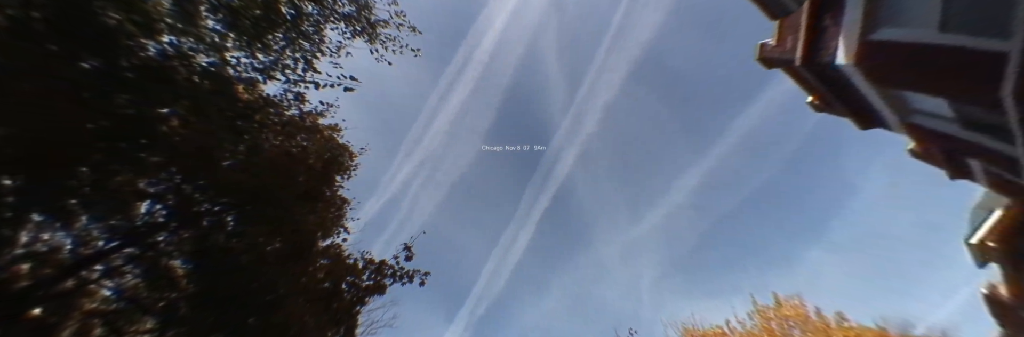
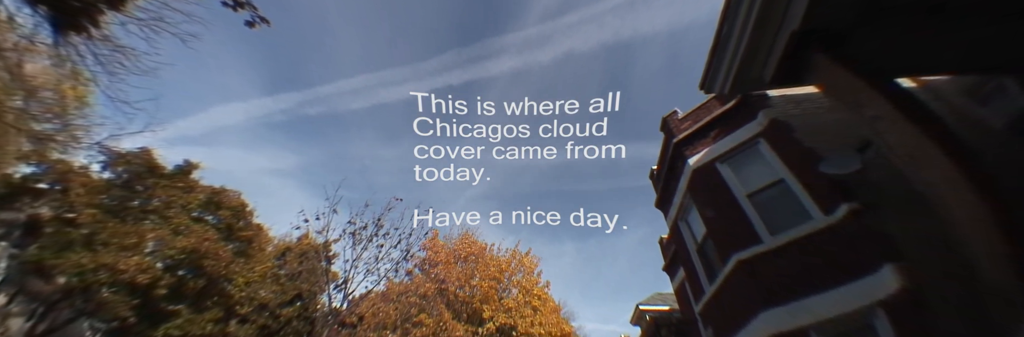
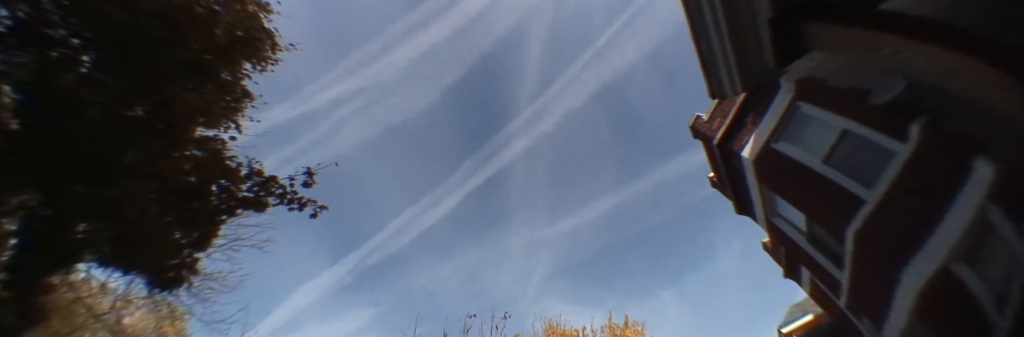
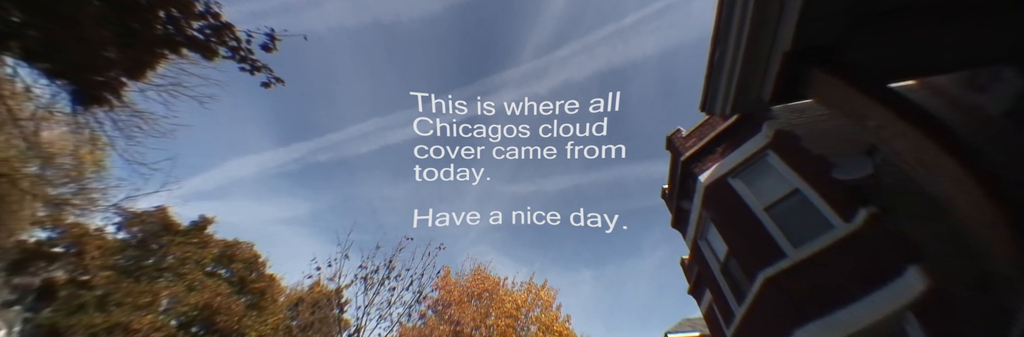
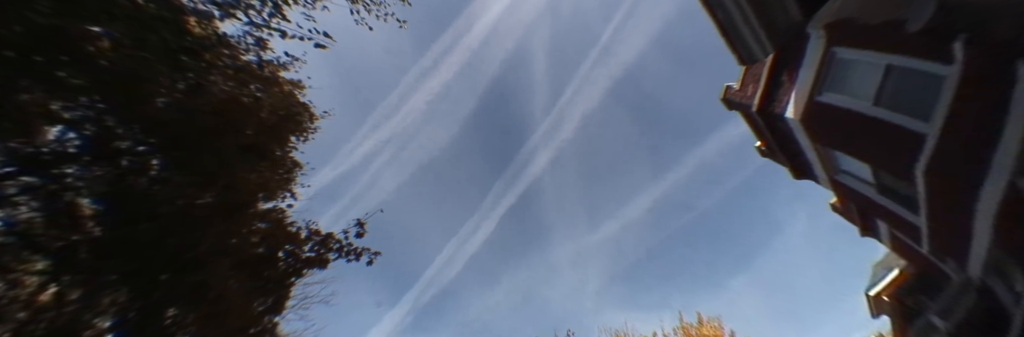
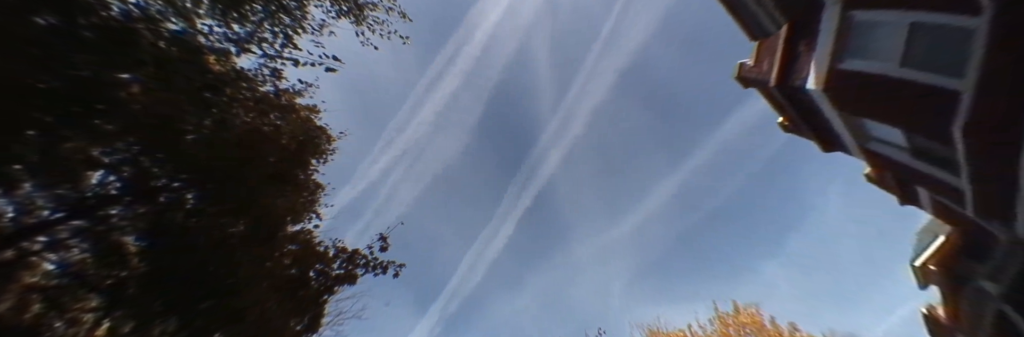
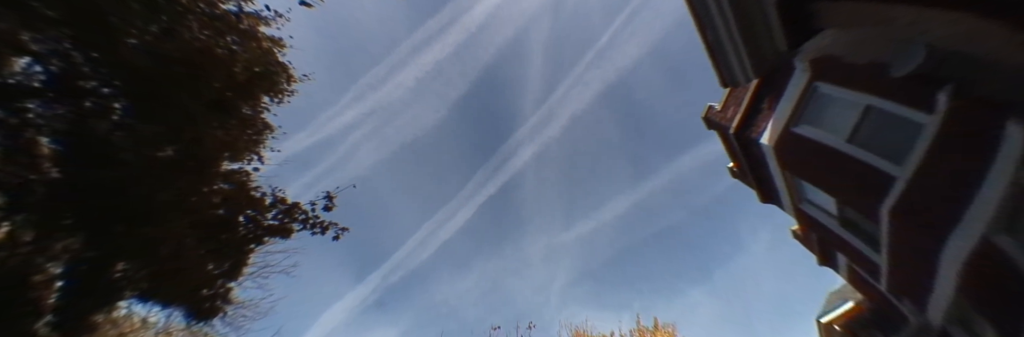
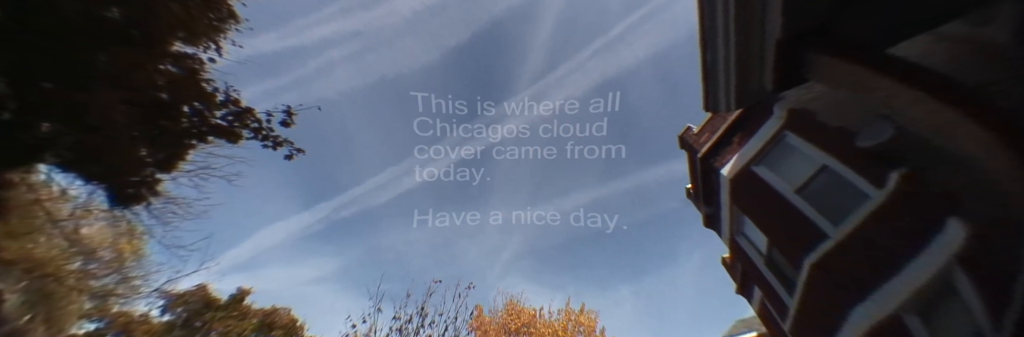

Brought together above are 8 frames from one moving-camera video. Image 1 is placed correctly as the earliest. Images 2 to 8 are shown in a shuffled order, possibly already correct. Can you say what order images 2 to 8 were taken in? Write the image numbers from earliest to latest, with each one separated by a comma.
6, 5, 7, 3, 8, 4, 2
